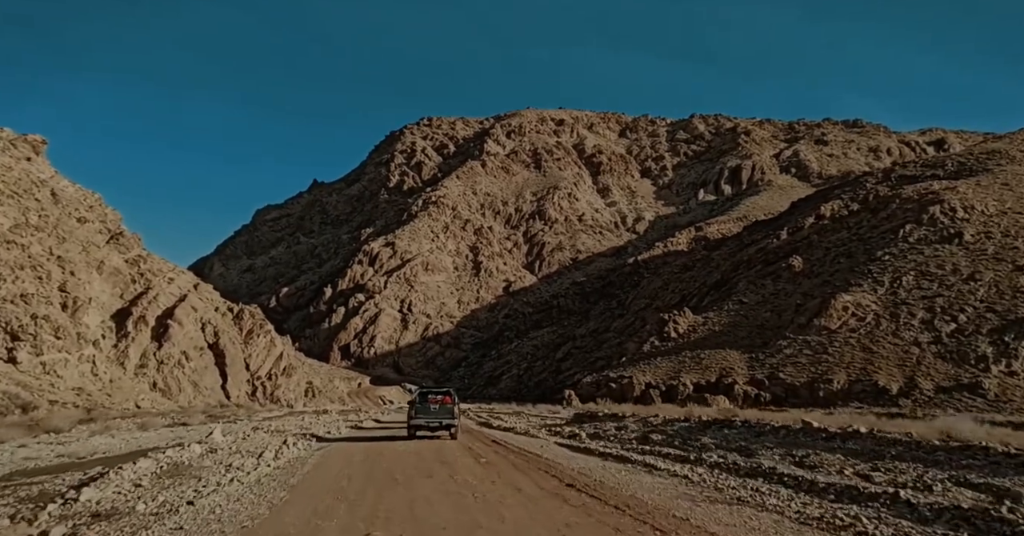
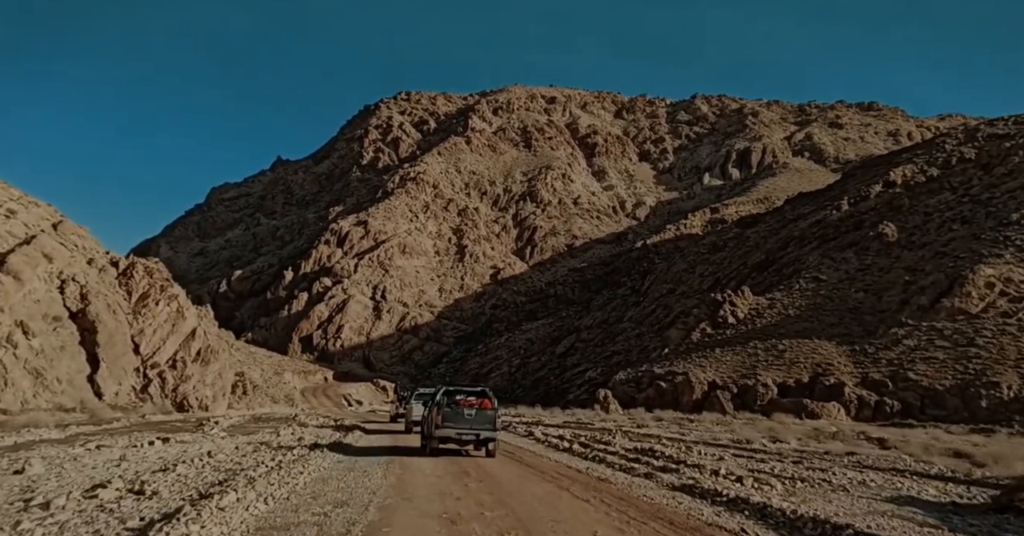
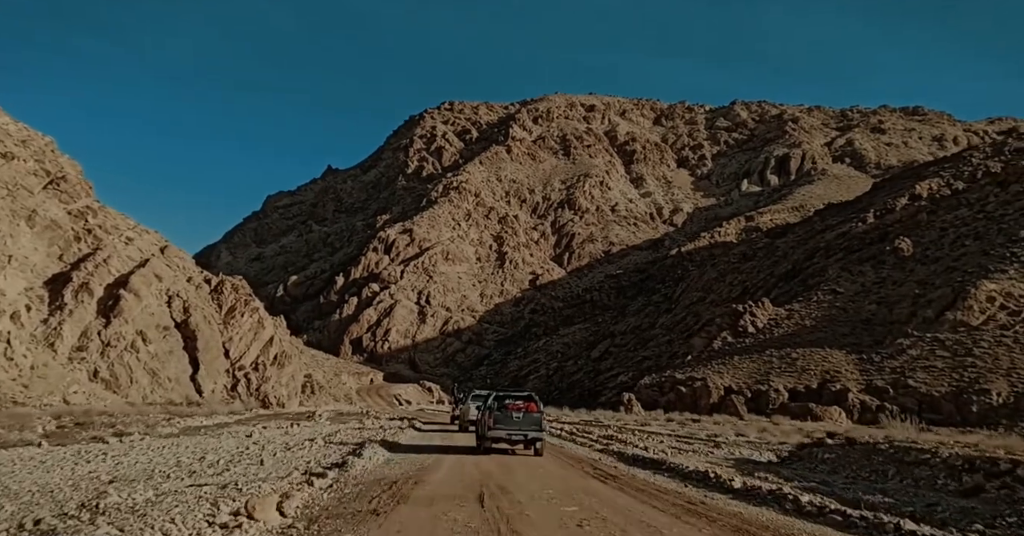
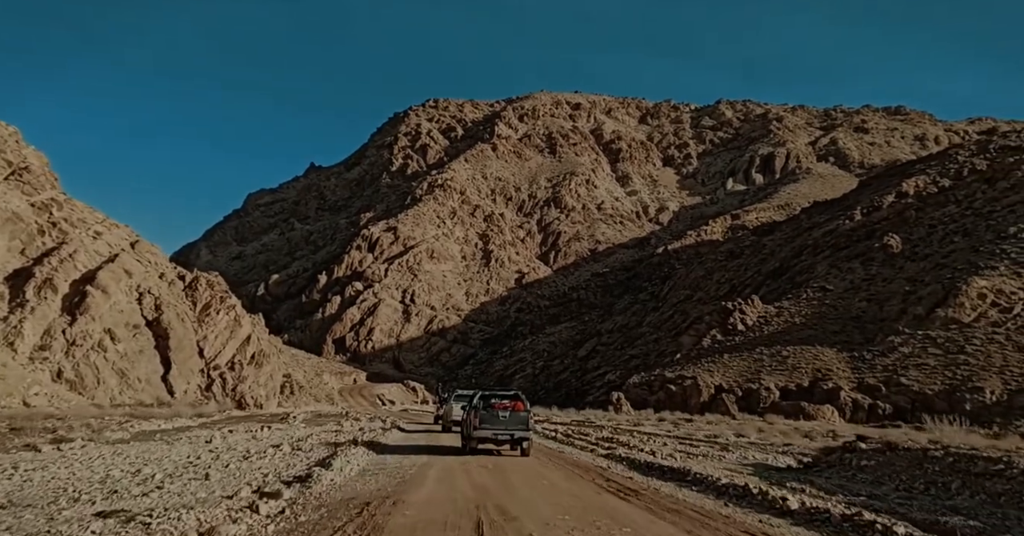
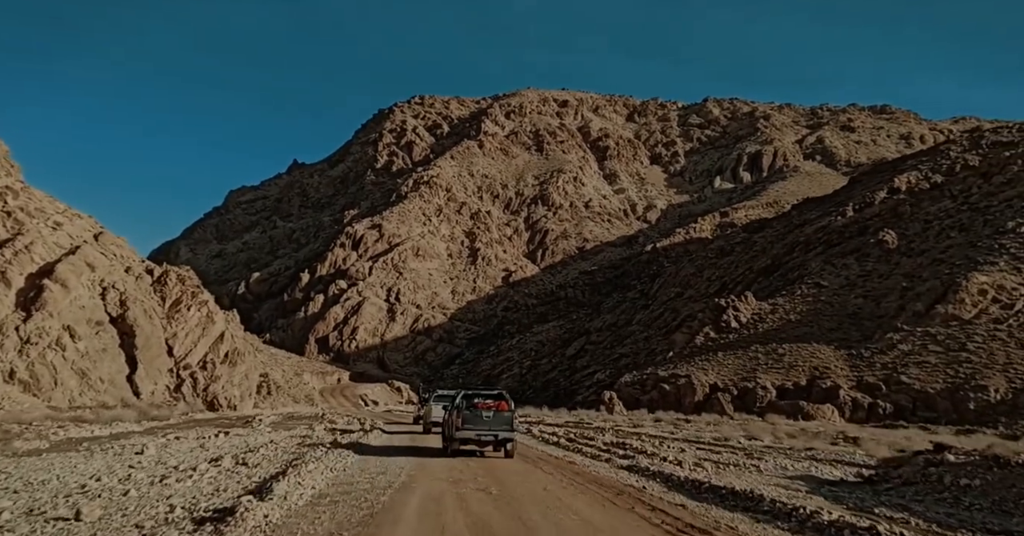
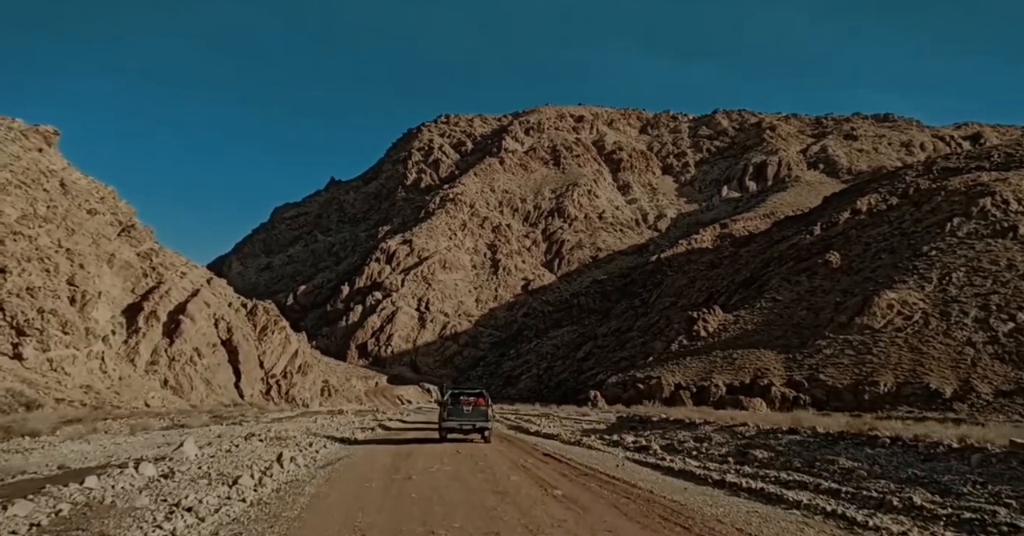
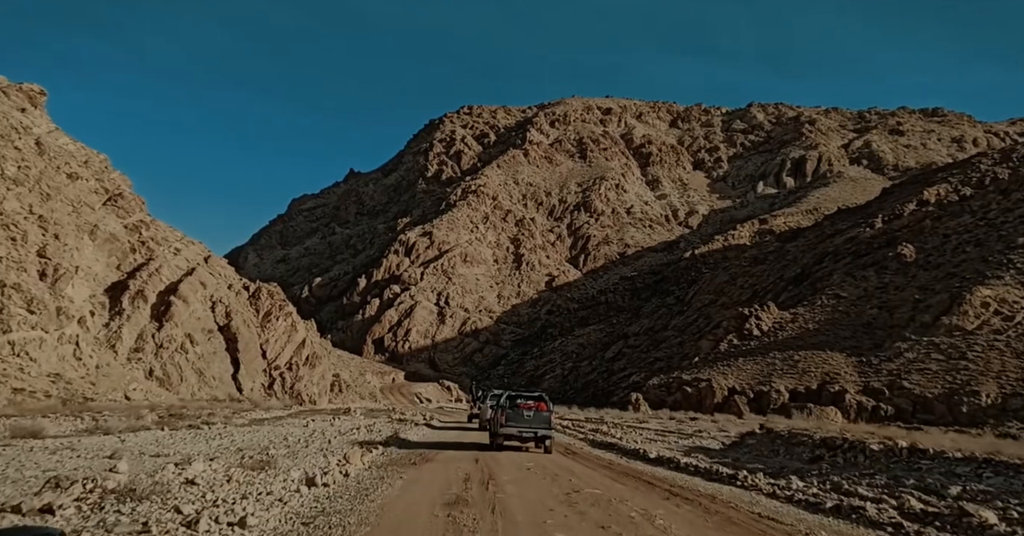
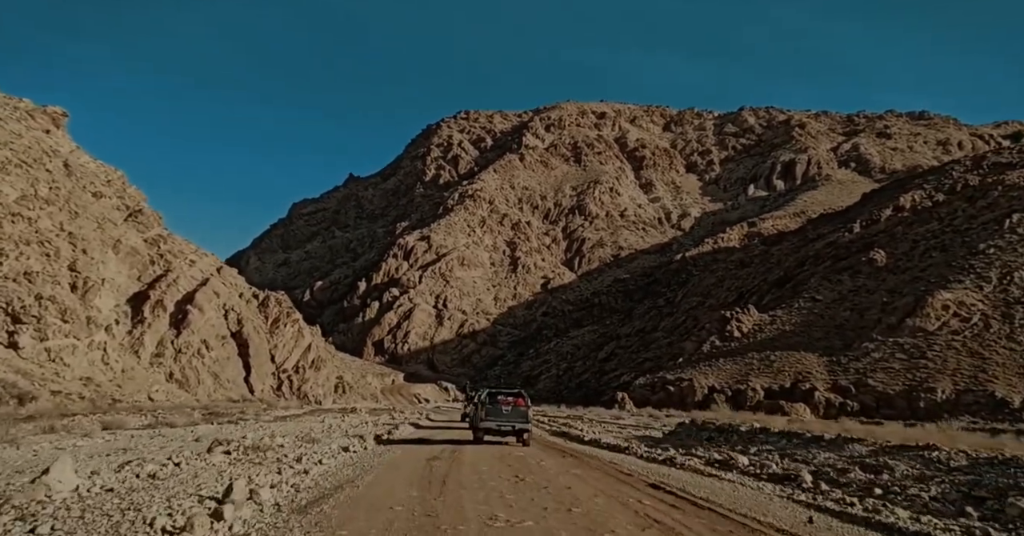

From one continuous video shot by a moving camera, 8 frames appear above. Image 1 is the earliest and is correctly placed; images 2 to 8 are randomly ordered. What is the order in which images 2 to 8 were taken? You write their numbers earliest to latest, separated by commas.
6, 8, 7, 3, 4, 5, 2
